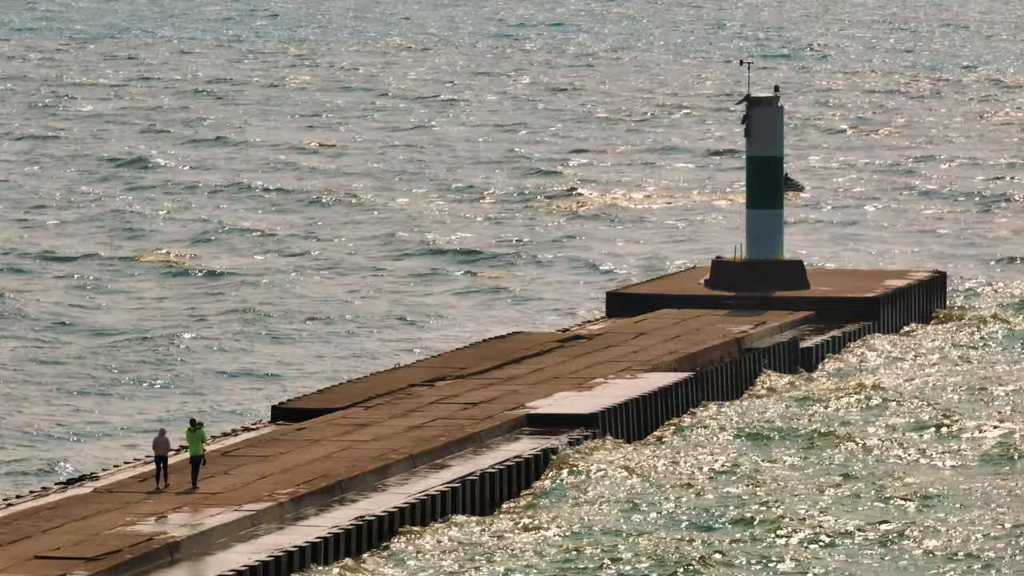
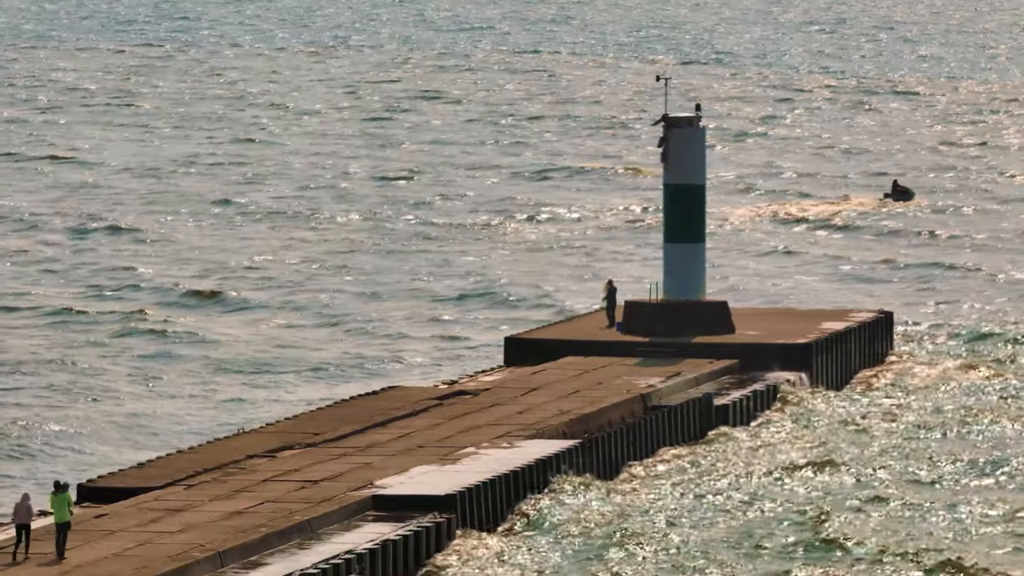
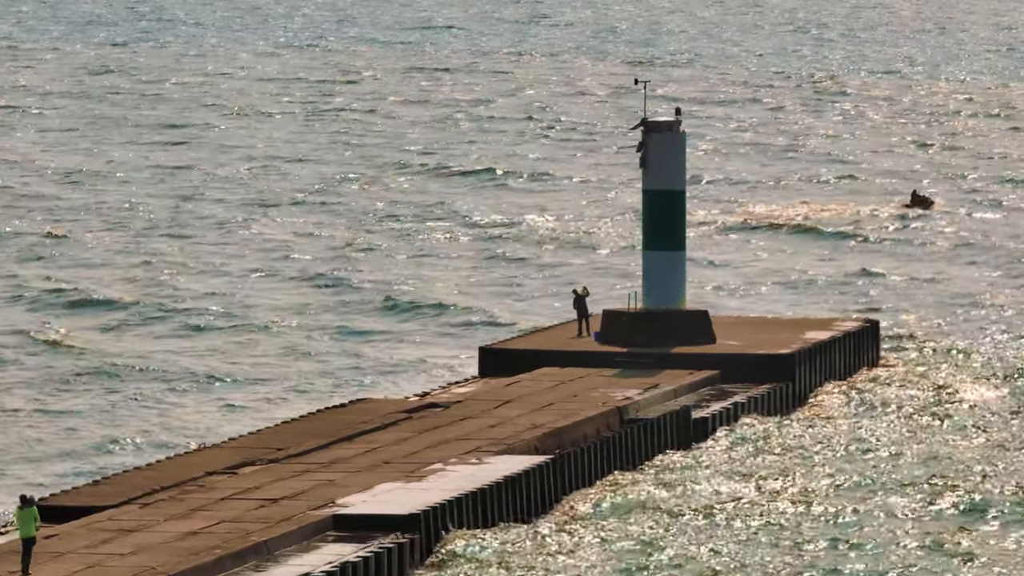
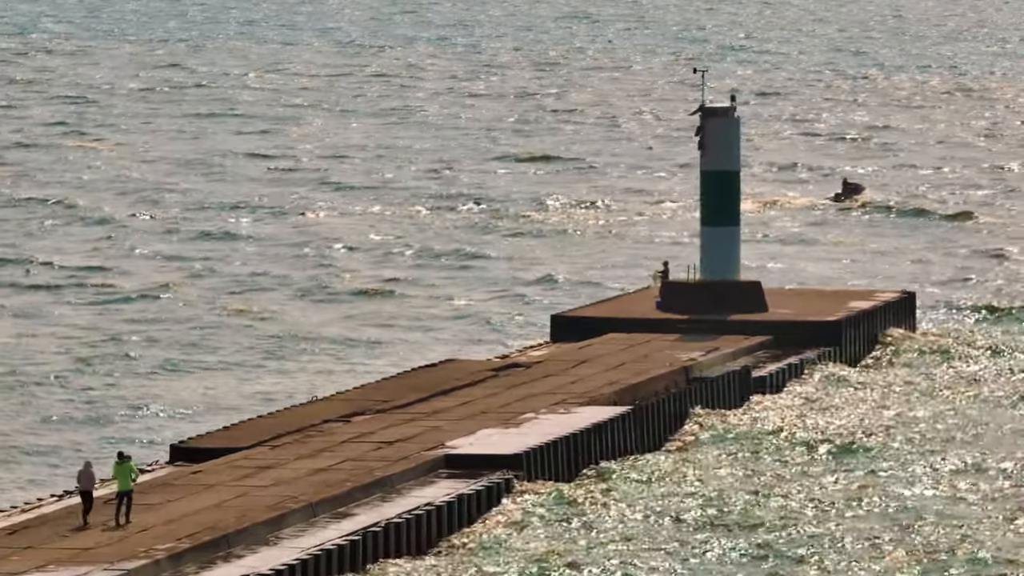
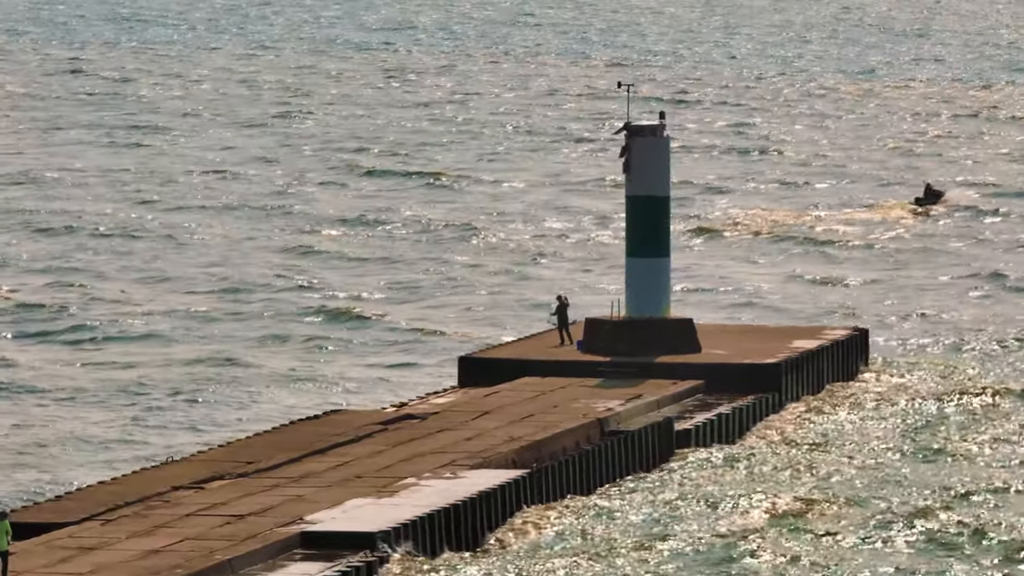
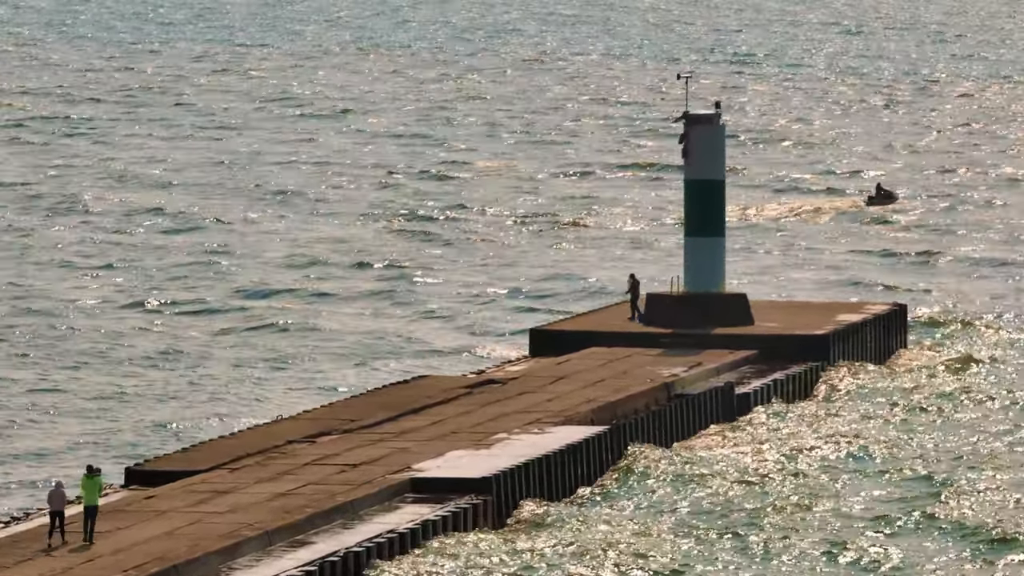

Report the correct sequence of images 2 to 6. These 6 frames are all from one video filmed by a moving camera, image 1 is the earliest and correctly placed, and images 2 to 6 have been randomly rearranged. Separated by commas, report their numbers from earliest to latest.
4, 6, 2, 3, 5
